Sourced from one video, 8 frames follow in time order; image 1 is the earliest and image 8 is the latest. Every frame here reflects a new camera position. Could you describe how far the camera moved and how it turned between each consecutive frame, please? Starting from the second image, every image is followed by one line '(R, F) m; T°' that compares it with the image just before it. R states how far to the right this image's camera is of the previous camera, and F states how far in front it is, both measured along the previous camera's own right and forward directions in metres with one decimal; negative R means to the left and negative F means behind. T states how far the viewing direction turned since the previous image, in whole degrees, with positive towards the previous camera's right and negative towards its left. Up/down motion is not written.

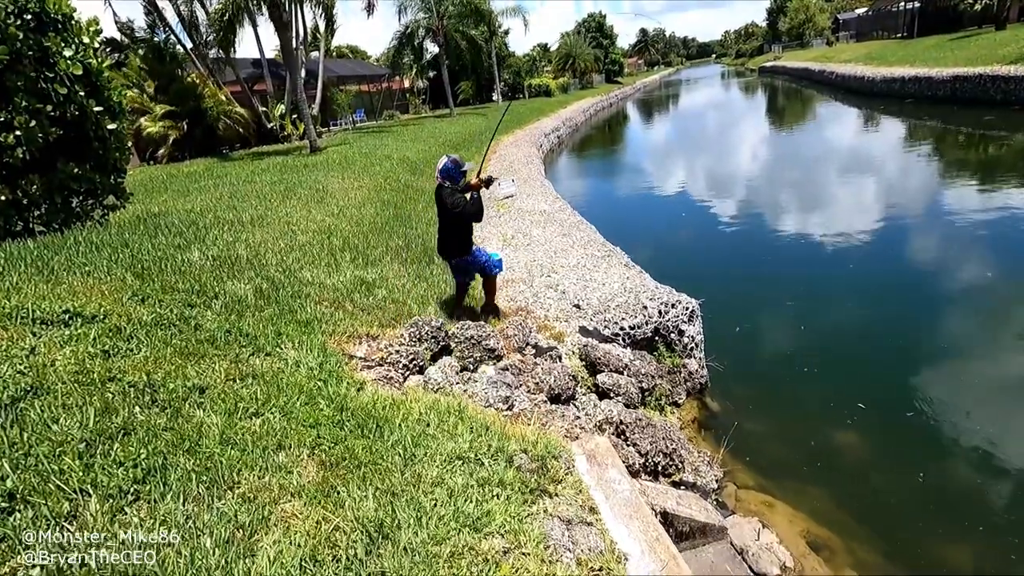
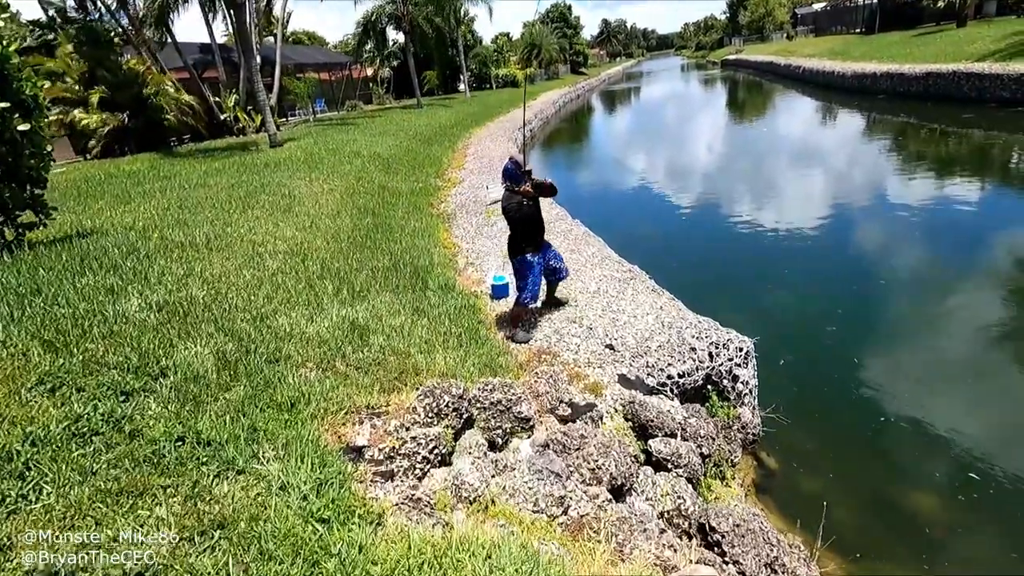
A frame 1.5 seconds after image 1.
(-0.8, +1.5) m; +4°
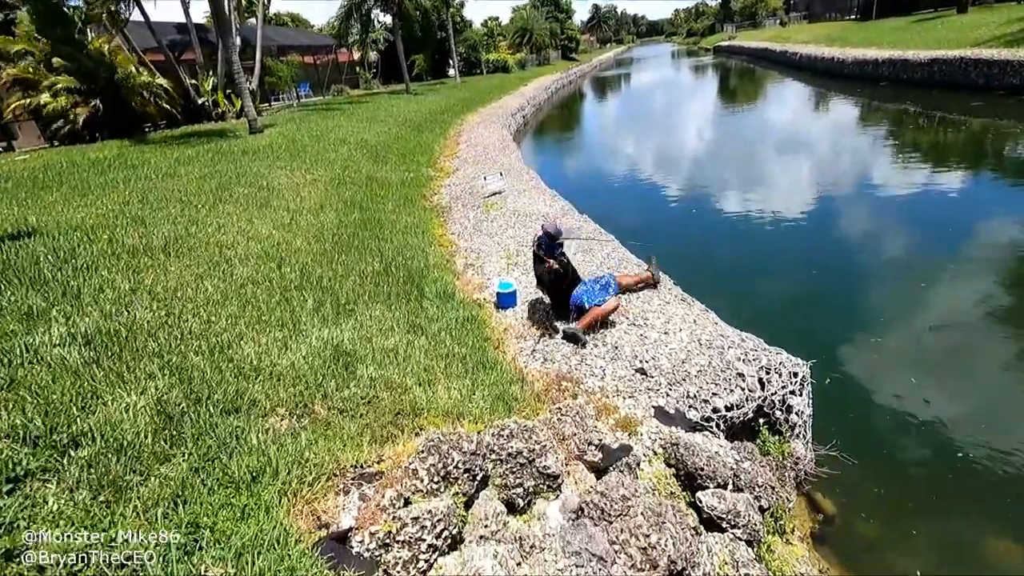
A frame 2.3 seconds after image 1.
(-0.3, +1.1) m; +1°
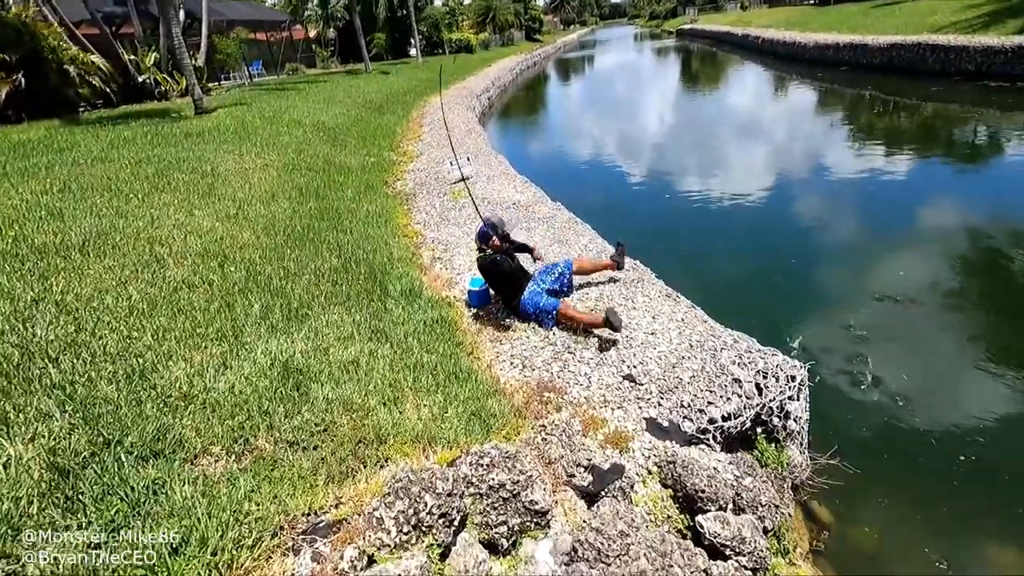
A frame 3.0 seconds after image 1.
(-0.1, +0.6) m; +4°
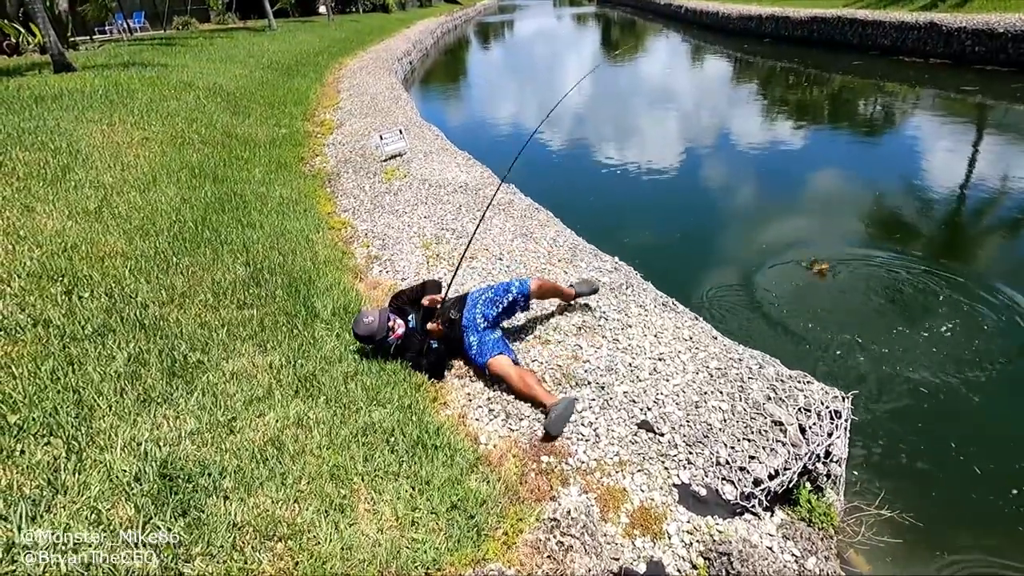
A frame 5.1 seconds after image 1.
(-0.4, +1.5) m; +8°
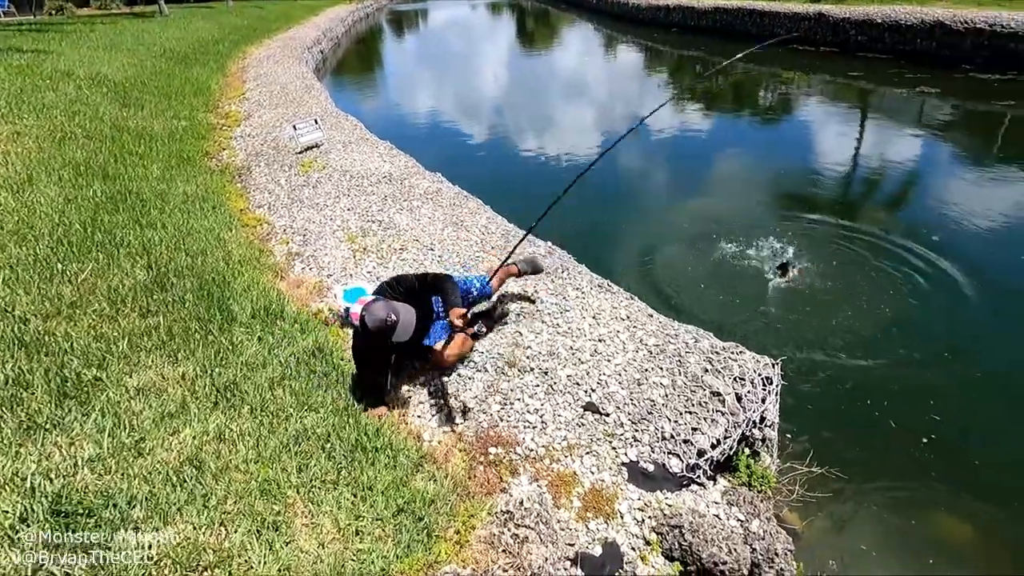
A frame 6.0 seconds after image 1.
(-0.1, +0.2) m; +7°
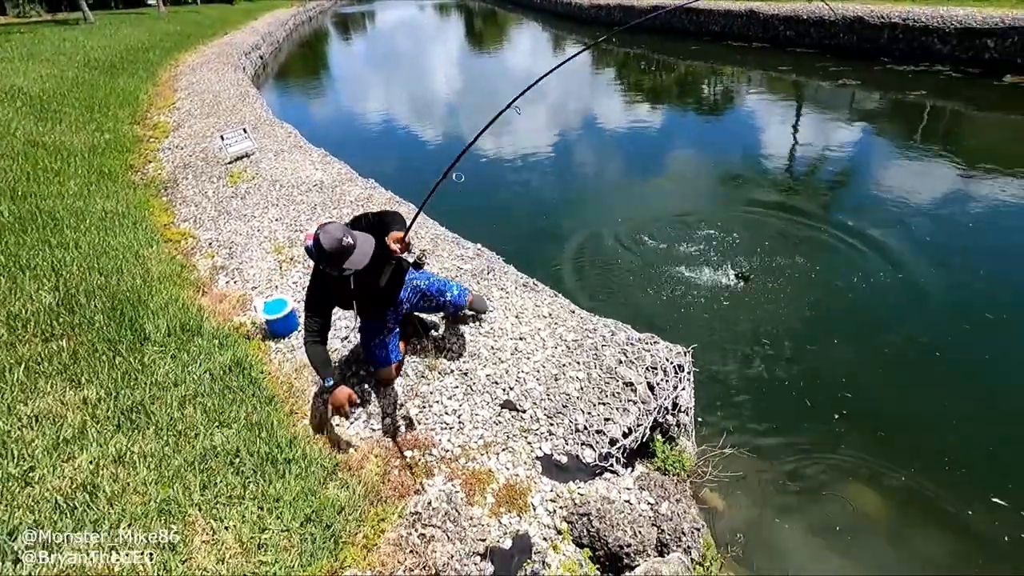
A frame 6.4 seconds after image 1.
(+0.4, -0.1) m; +4°
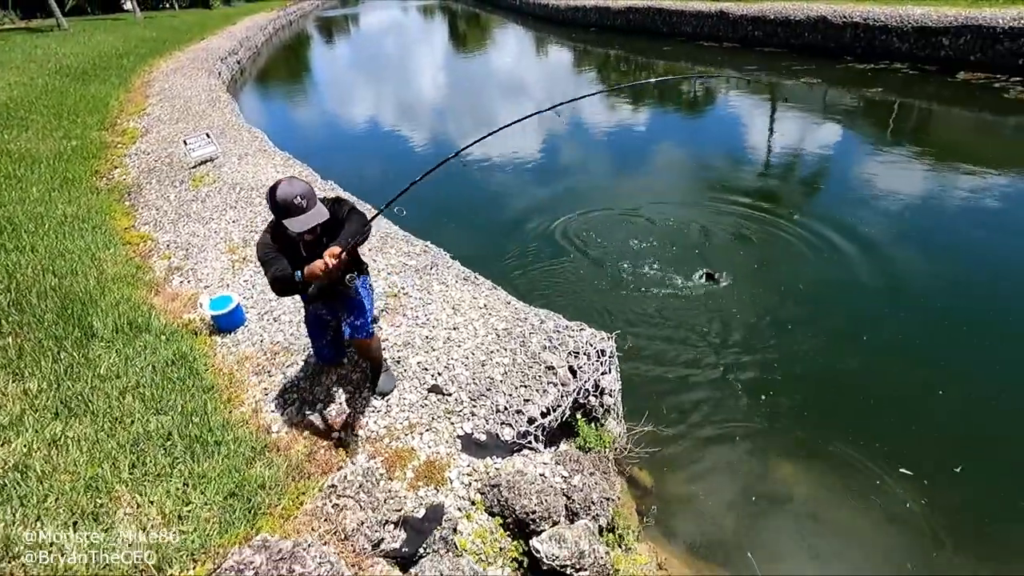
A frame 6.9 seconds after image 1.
(+0.6, -0.3) m; +1°
